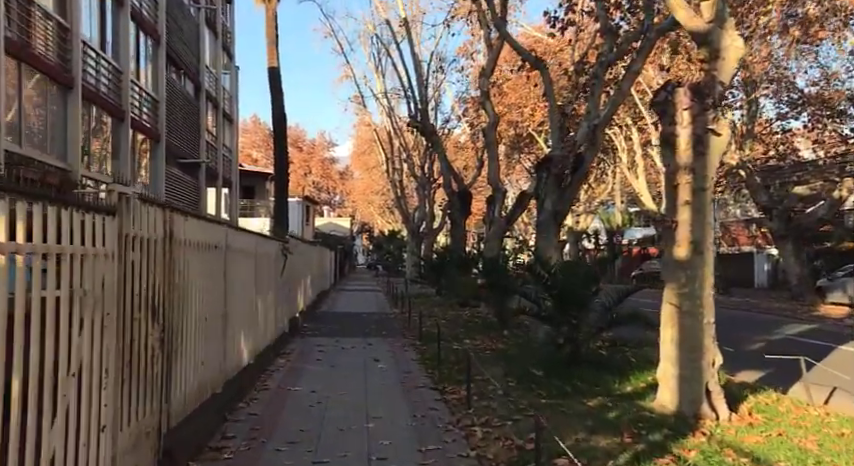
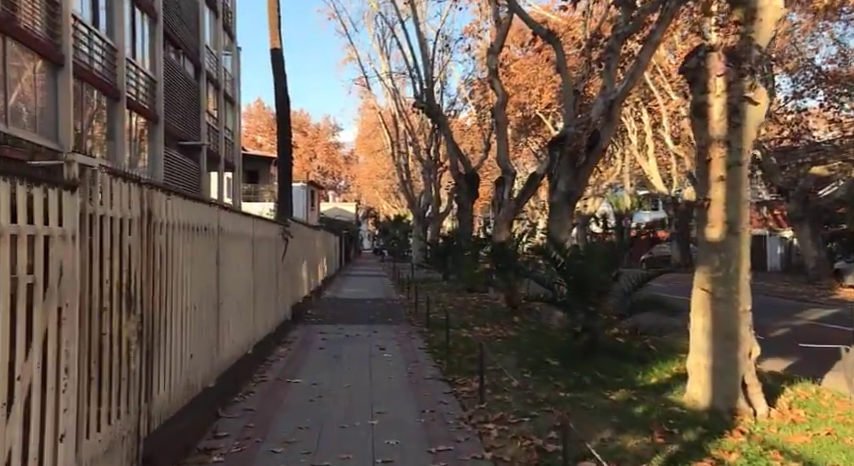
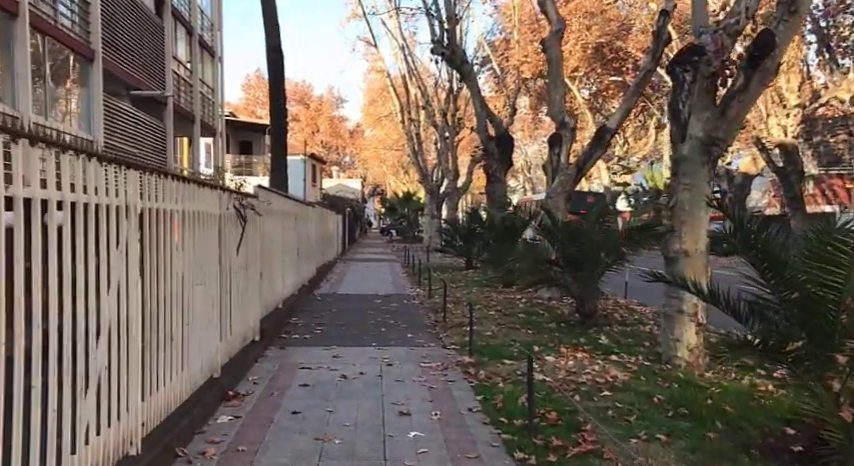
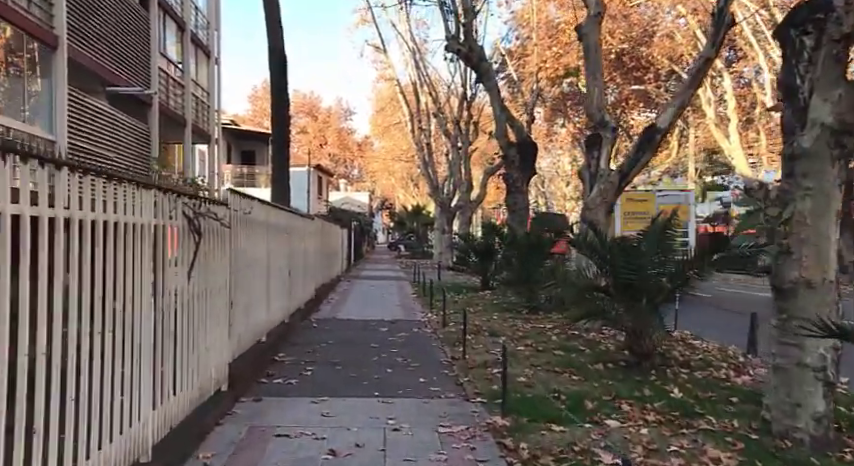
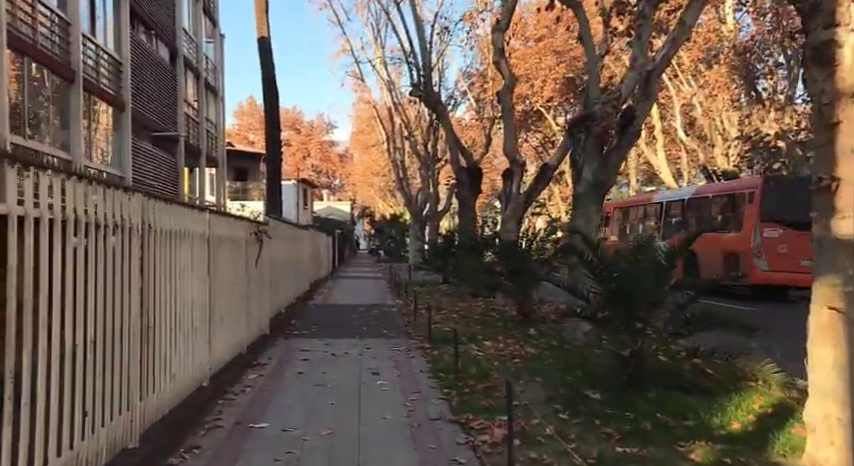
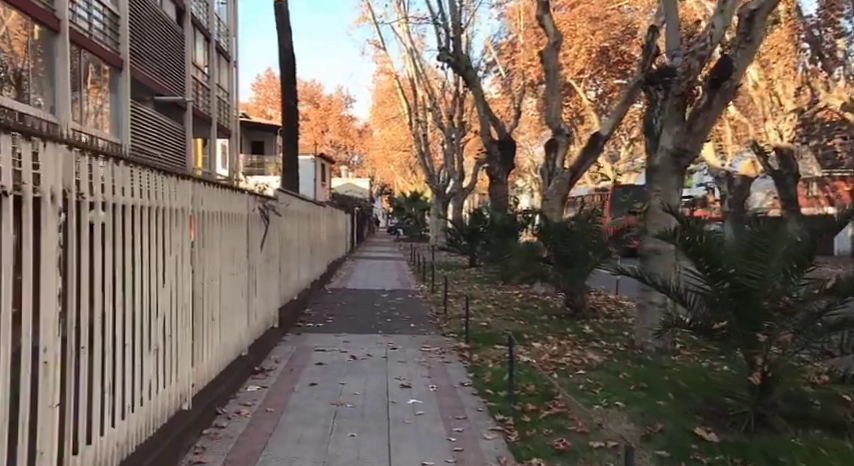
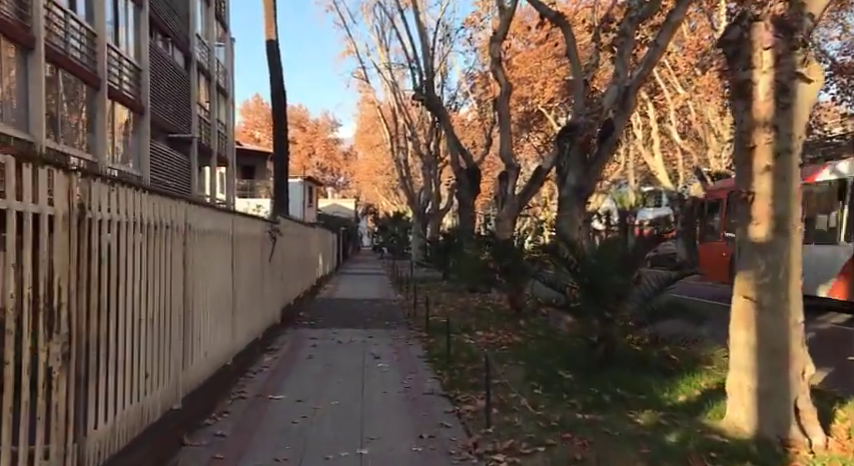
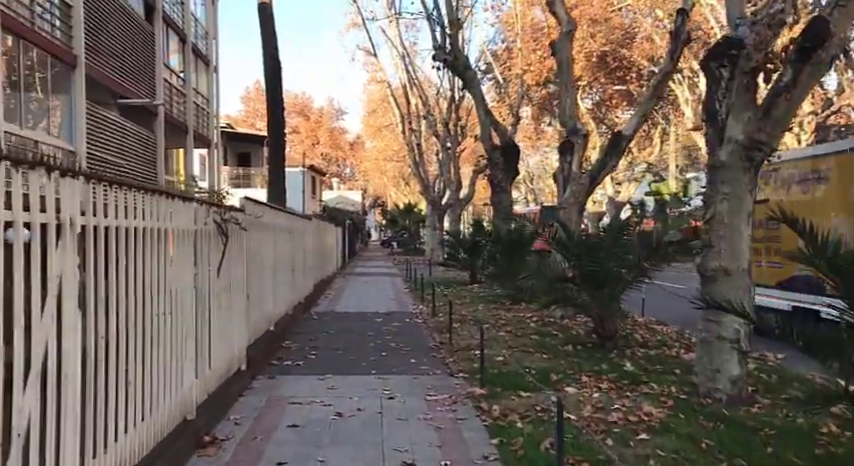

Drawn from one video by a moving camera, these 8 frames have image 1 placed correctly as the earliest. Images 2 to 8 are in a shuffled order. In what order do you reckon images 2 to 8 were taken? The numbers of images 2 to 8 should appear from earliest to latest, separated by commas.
2, 7, 5, 6, 3, 8, 4
